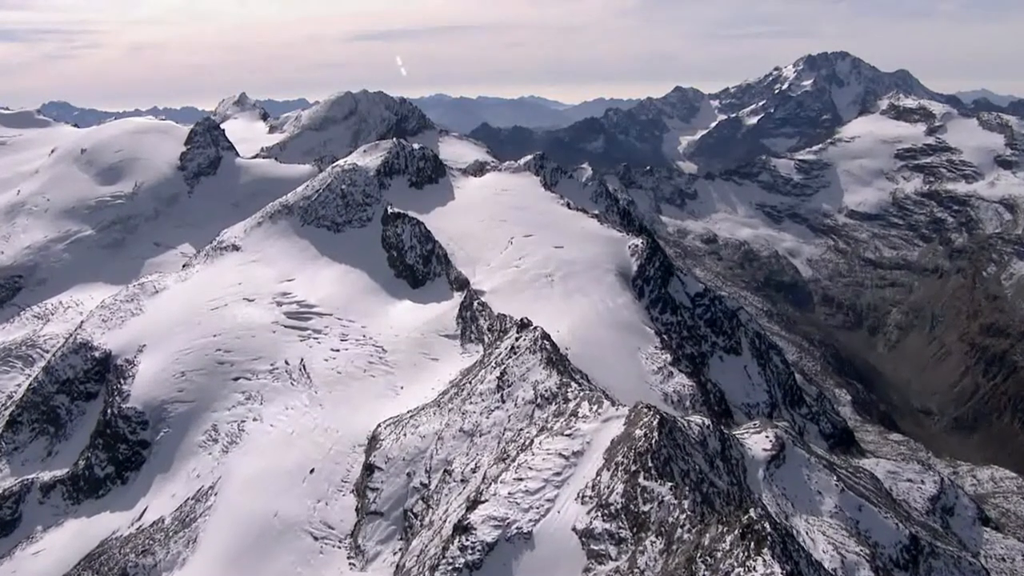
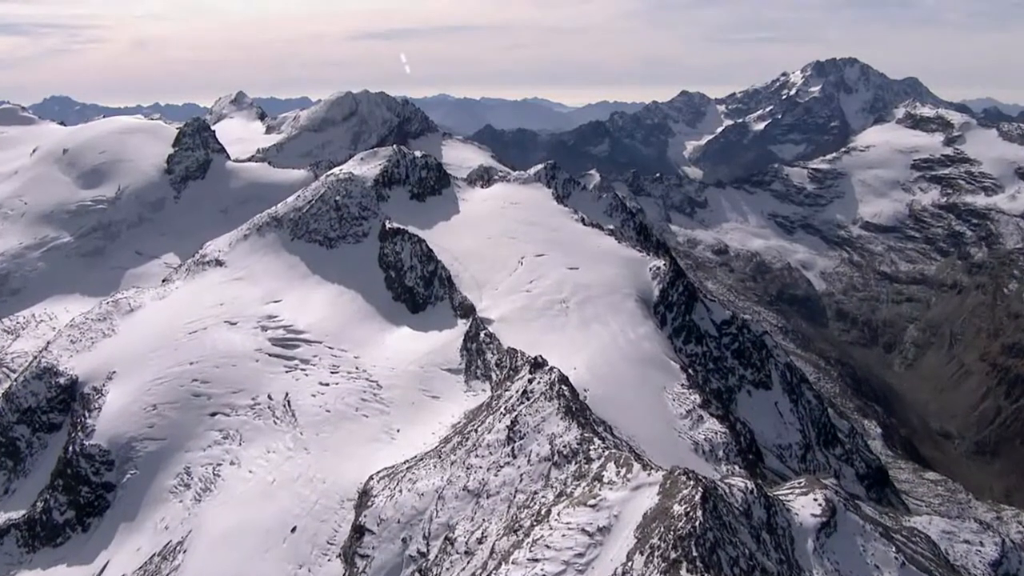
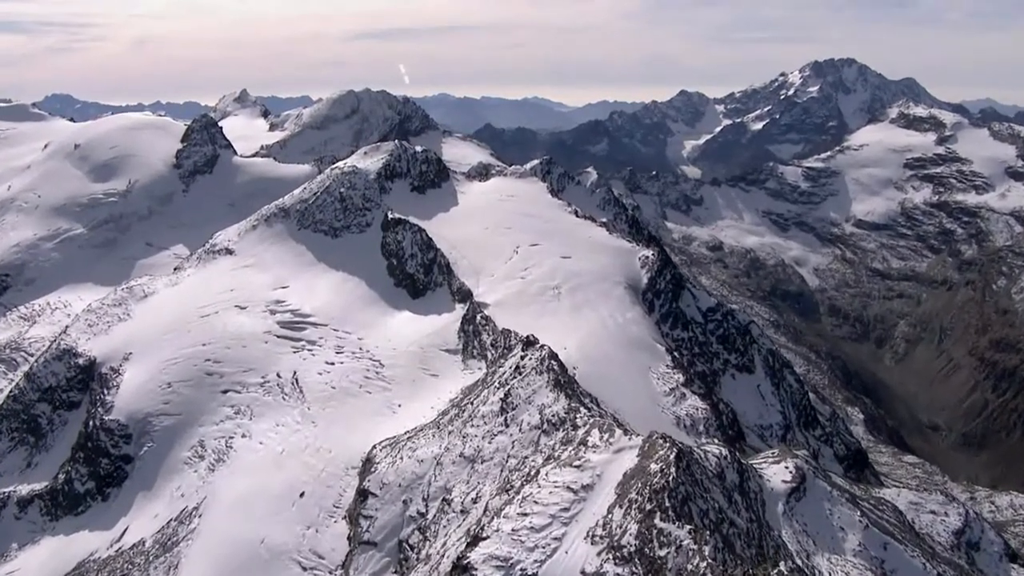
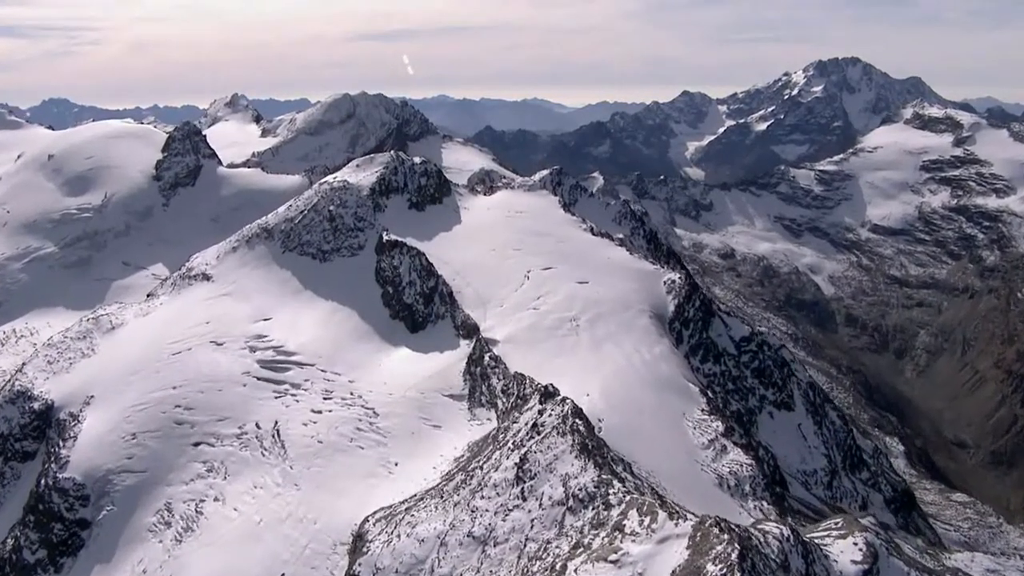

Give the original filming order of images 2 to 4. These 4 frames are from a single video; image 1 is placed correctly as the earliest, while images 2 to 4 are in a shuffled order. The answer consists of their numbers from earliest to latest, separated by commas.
3, 2, 4
